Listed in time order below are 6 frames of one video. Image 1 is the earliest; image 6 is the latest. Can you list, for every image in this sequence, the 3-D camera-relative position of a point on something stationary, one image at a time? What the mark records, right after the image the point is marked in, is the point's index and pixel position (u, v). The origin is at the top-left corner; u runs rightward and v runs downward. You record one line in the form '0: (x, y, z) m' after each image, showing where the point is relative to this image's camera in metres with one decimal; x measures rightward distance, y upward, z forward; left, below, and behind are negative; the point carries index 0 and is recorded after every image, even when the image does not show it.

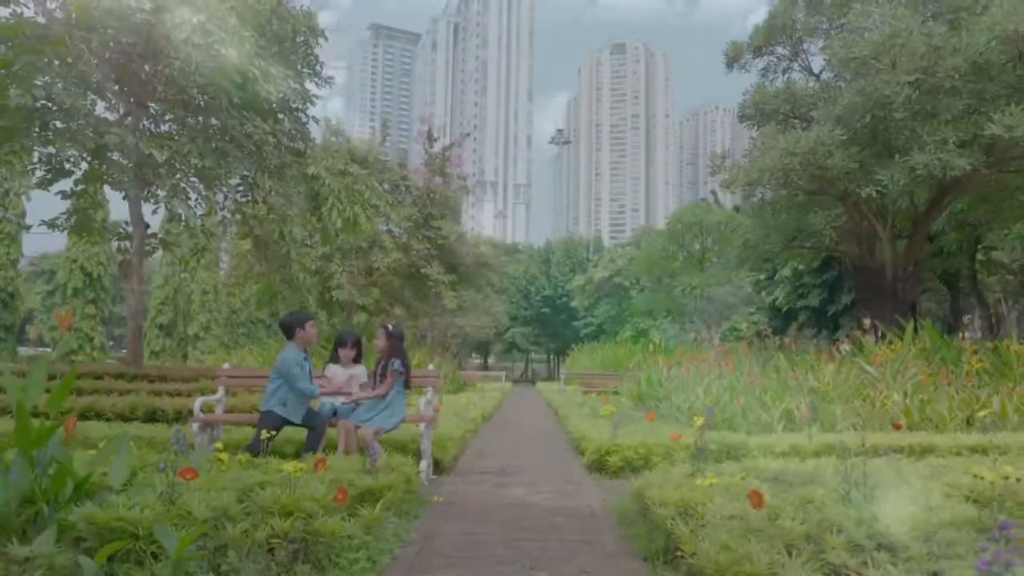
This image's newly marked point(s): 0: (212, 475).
0: (-1.1, -0.7, +3.1) m
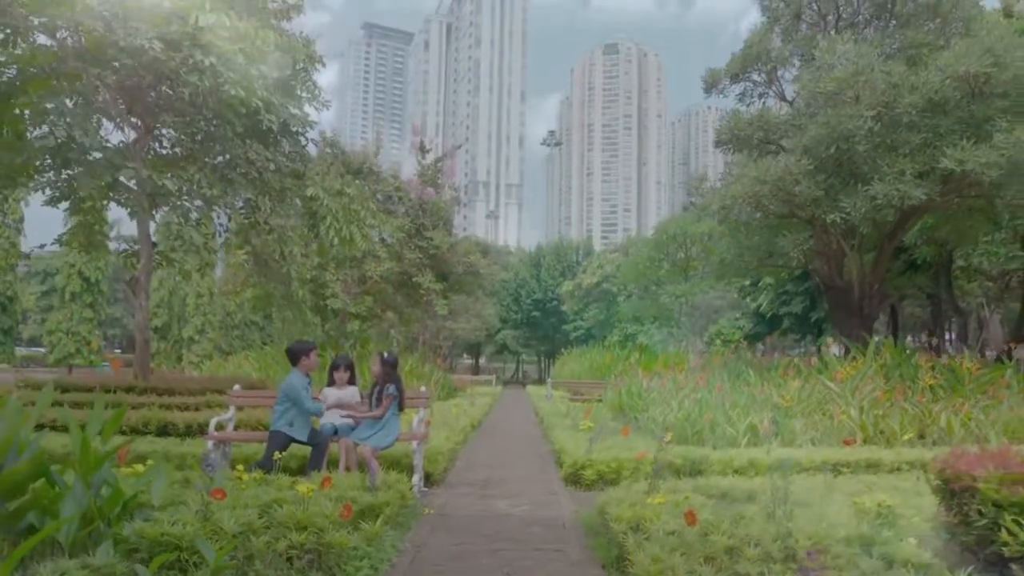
0: (-1.2, -0.9, +3.5) m
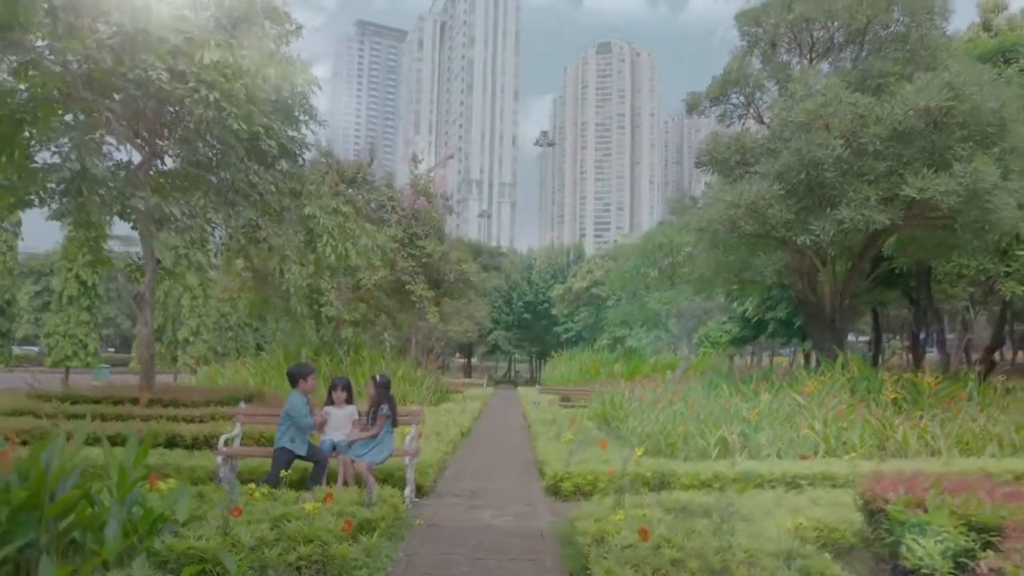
0: (-1.2, -1.0, +4.0) m
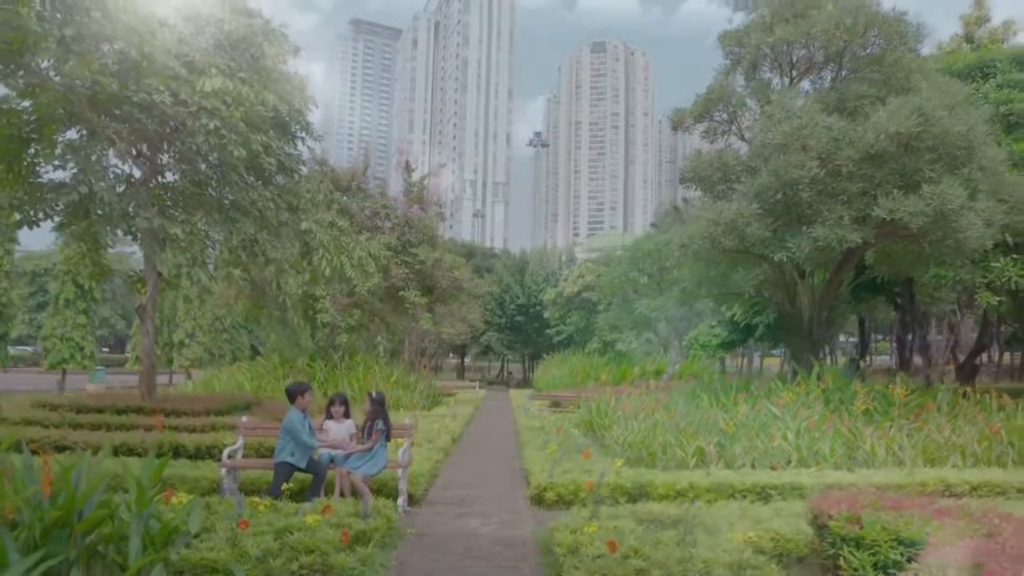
0: (-1.3, -1.2, +4.3) m
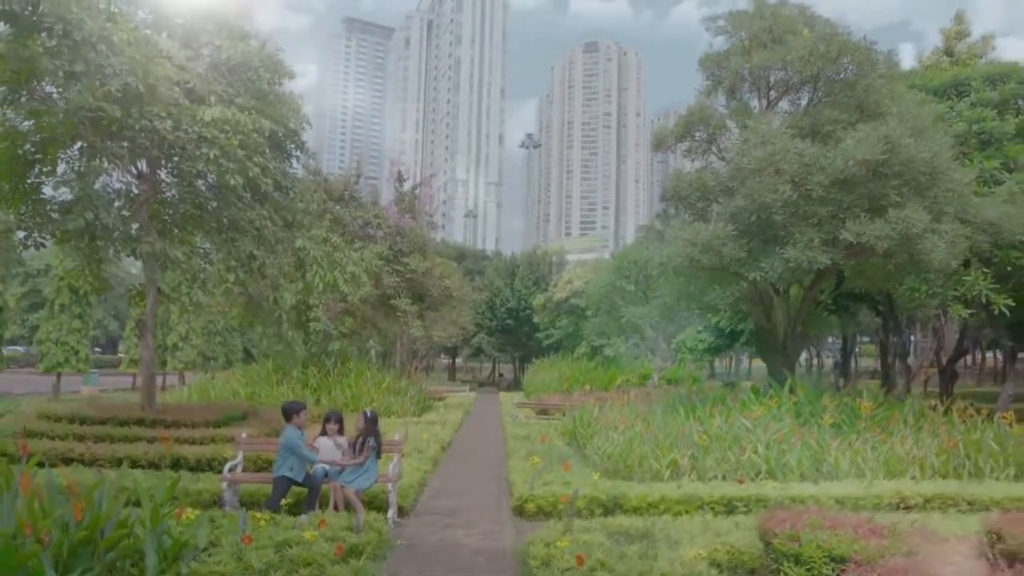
0: (-1.4, -1.4, +4.7) m
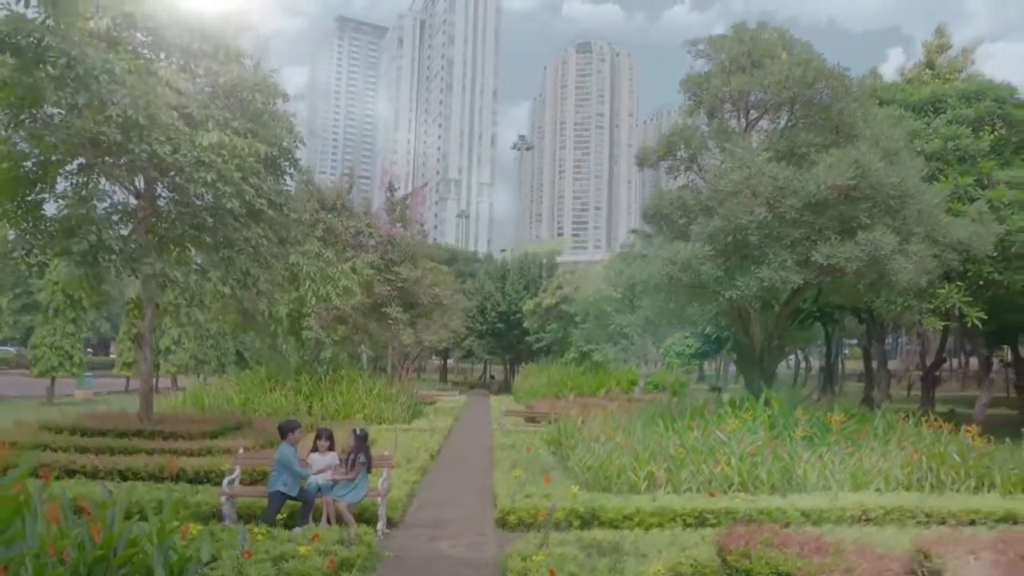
0: (-1.6, -1.6, +5.1) m
